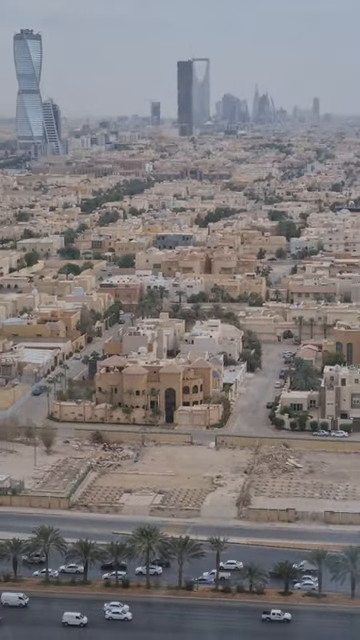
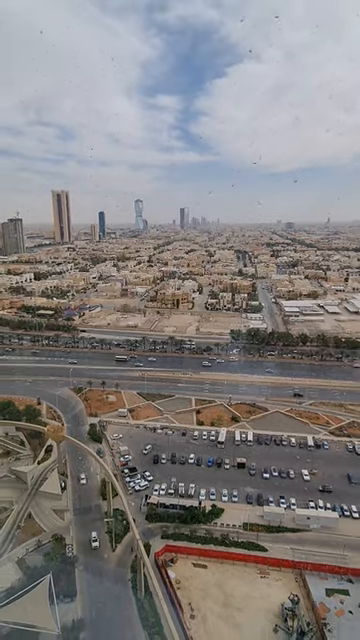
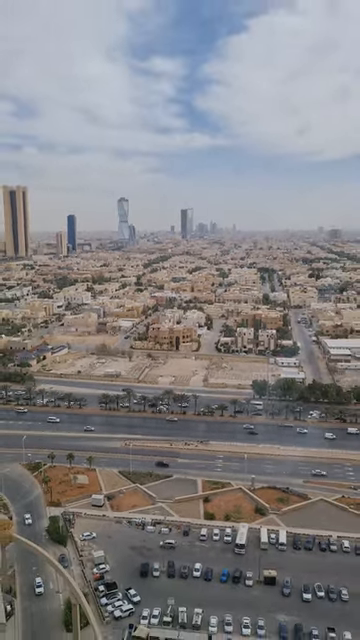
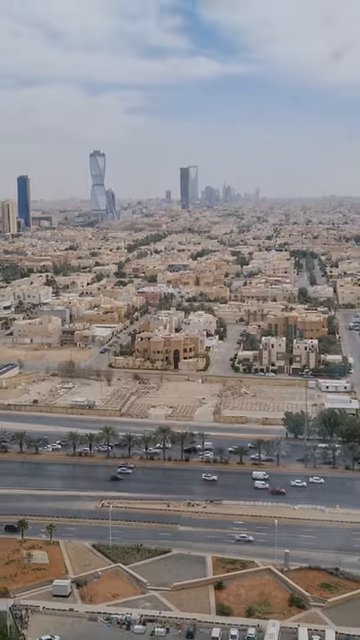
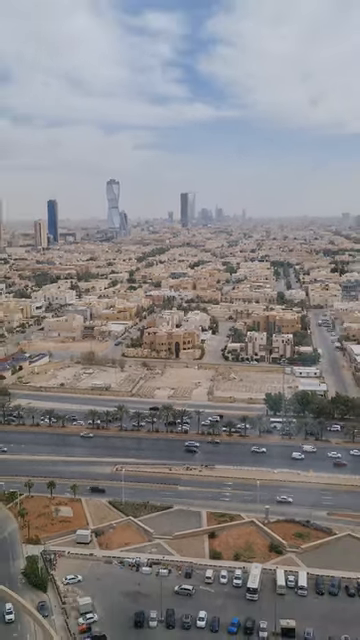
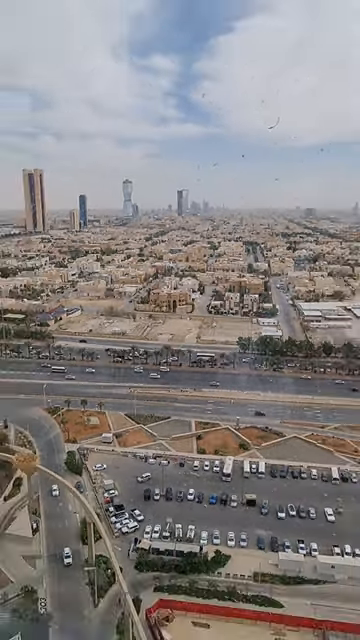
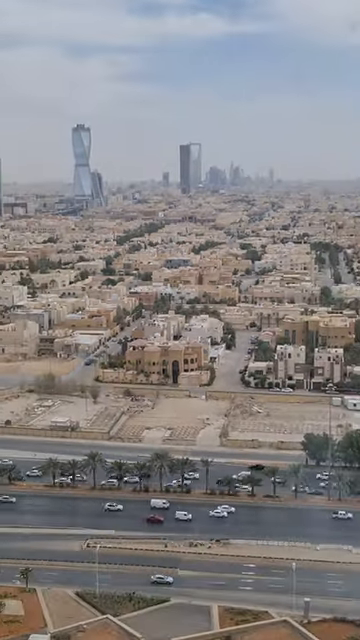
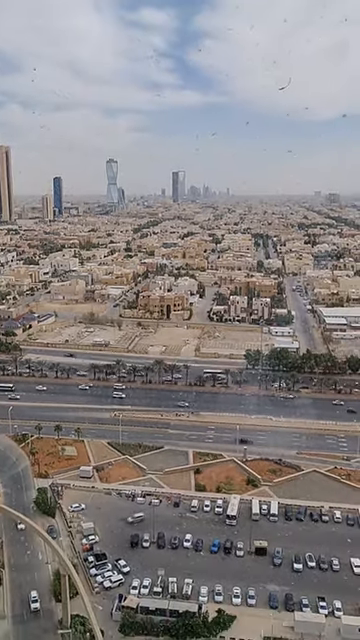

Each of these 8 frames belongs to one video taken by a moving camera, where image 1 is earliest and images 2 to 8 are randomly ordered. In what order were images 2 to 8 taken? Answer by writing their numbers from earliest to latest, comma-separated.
7, 4, 5, 3, 8, 6, 2
